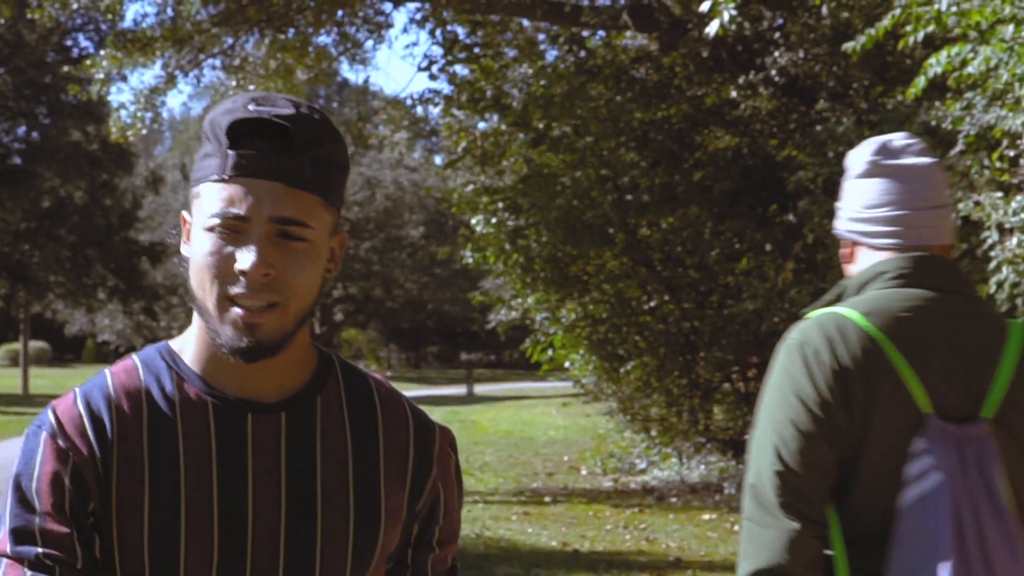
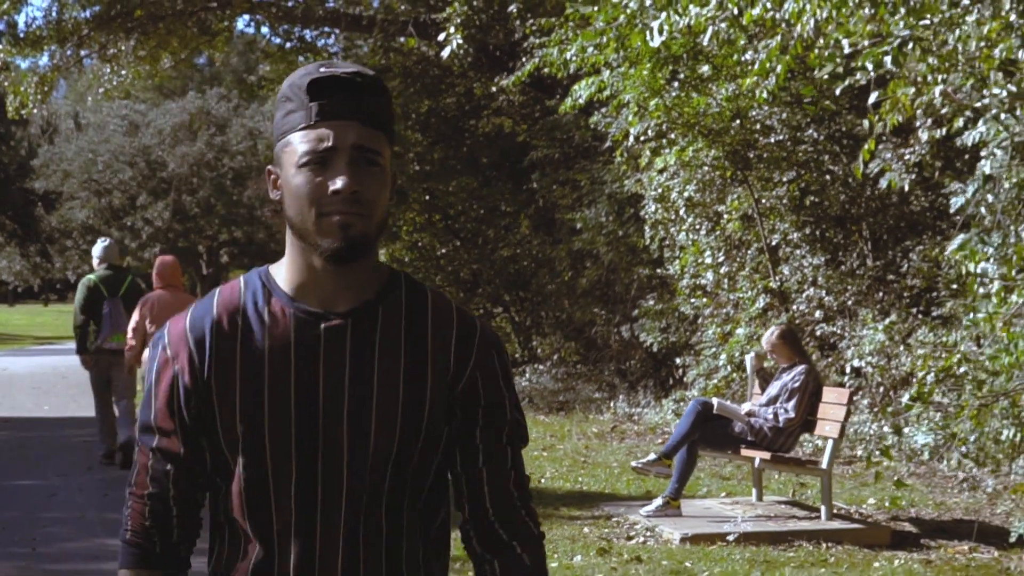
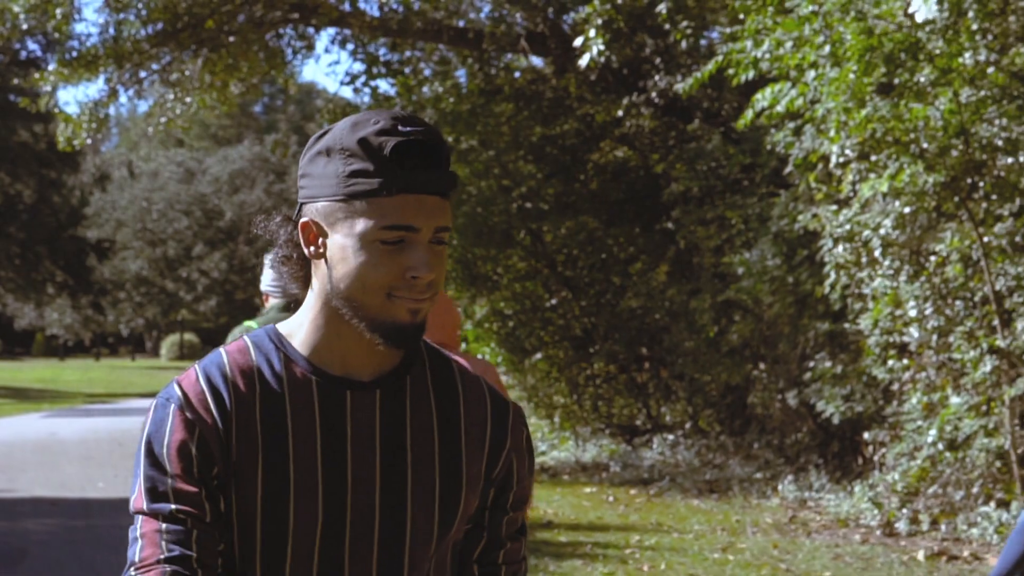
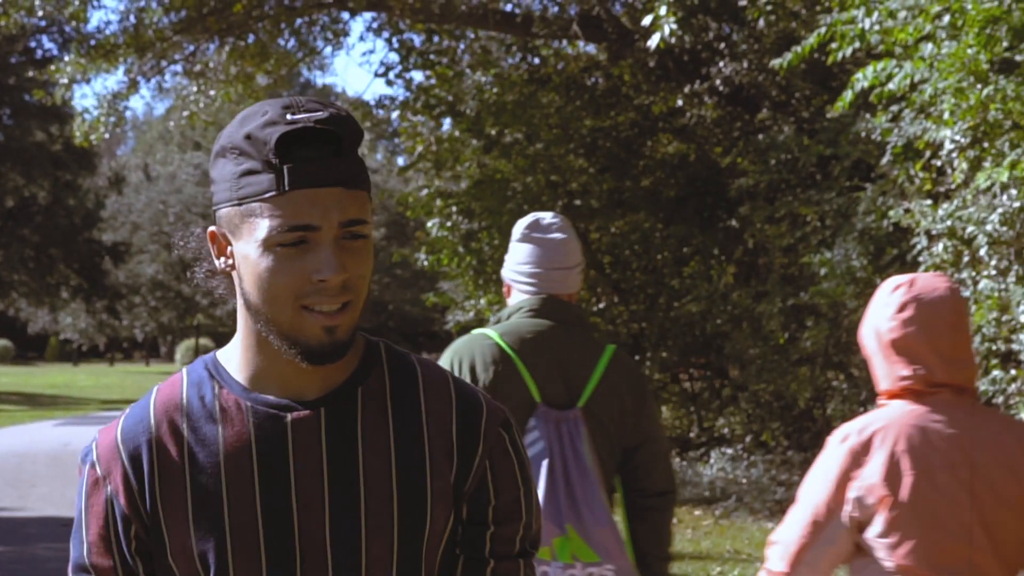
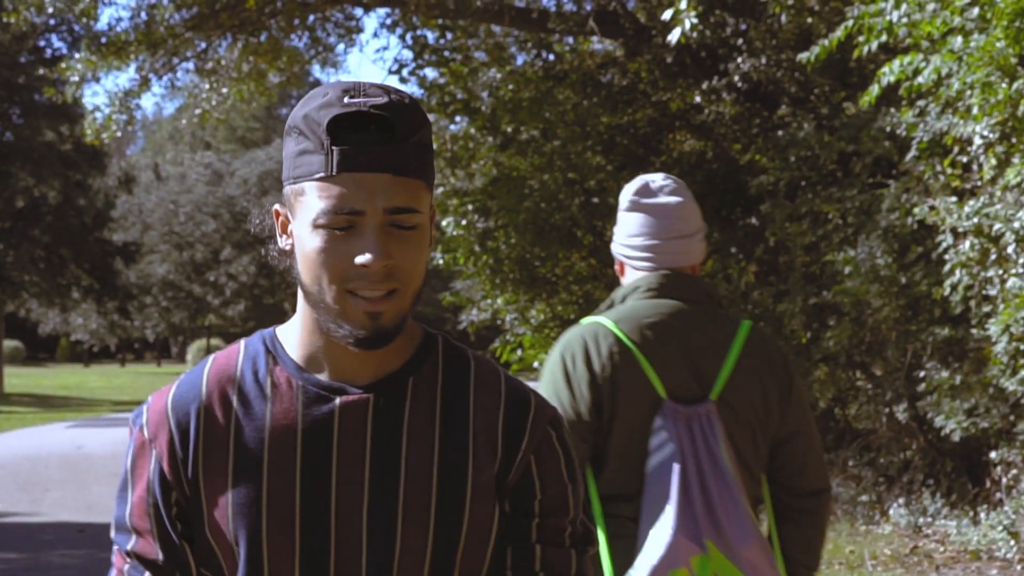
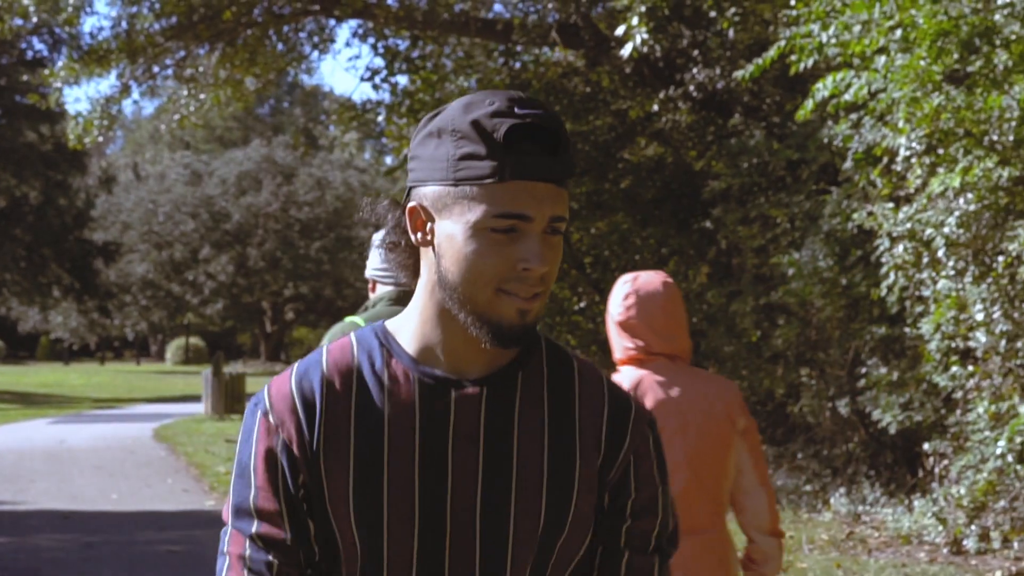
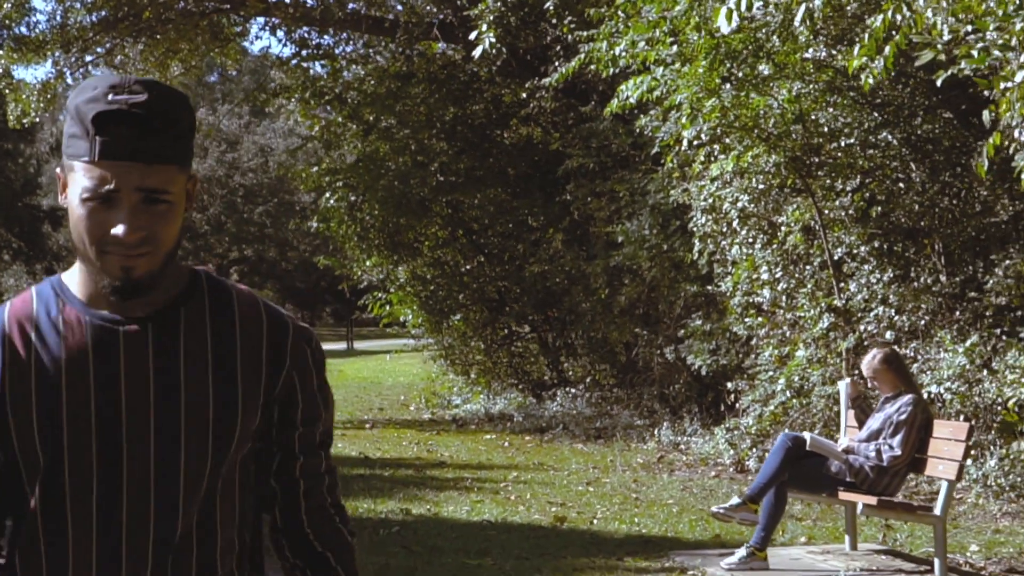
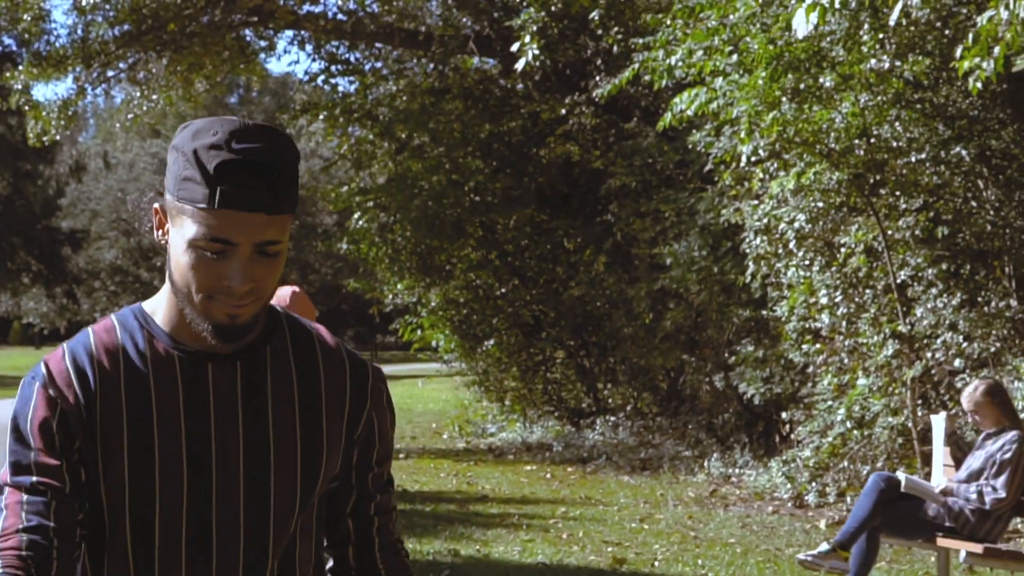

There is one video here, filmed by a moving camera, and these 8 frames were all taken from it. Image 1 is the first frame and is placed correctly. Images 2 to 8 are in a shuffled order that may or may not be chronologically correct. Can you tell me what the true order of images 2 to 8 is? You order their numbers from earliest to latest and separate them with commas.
5, 4, 6, 3, 8, 7, 2
